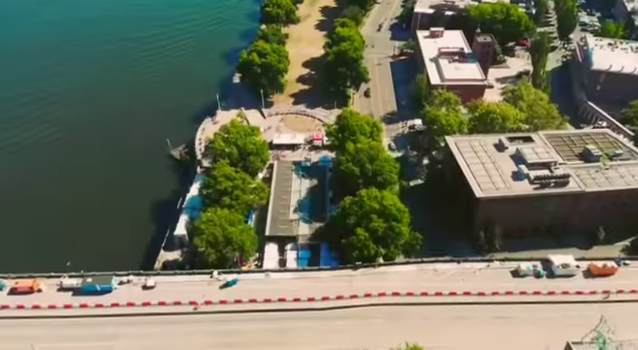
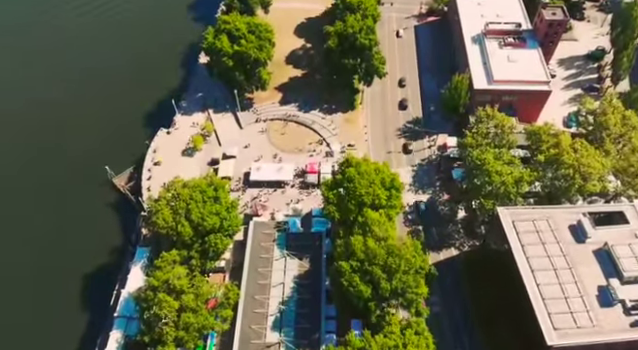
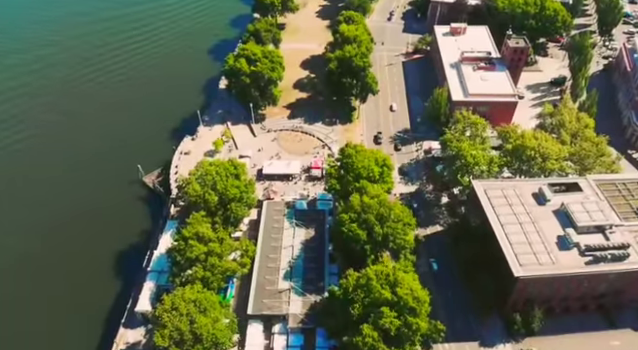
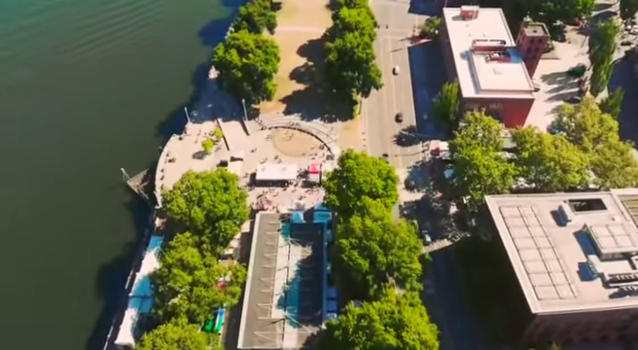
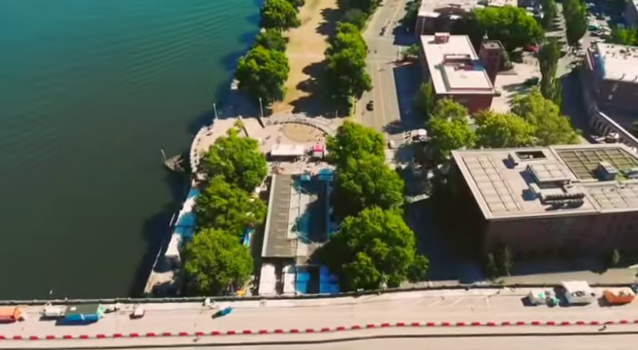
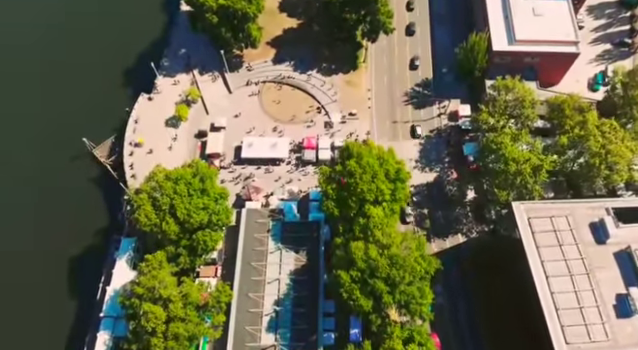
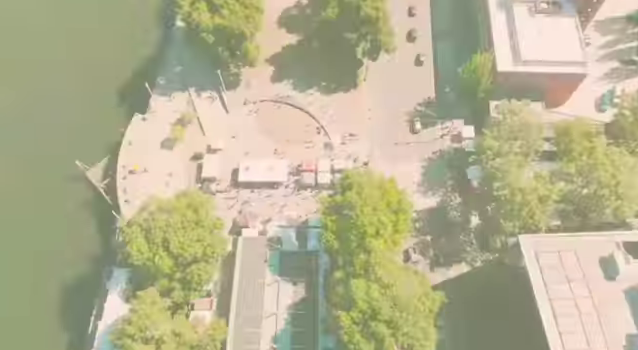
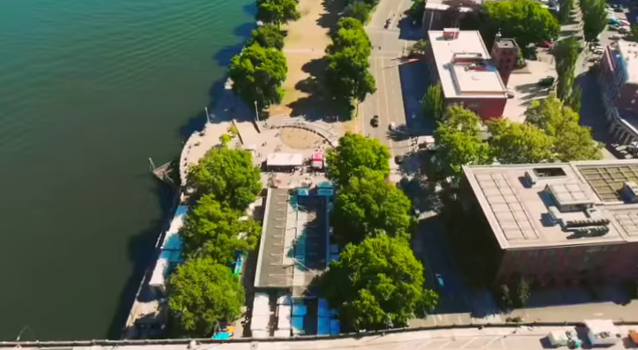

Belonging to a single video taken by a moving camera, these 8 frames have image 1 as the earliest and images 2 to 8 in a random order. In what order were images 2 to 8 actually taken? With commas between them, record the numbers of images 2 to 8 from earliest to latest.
5, 8, 3, 4, 2, 6, 7
